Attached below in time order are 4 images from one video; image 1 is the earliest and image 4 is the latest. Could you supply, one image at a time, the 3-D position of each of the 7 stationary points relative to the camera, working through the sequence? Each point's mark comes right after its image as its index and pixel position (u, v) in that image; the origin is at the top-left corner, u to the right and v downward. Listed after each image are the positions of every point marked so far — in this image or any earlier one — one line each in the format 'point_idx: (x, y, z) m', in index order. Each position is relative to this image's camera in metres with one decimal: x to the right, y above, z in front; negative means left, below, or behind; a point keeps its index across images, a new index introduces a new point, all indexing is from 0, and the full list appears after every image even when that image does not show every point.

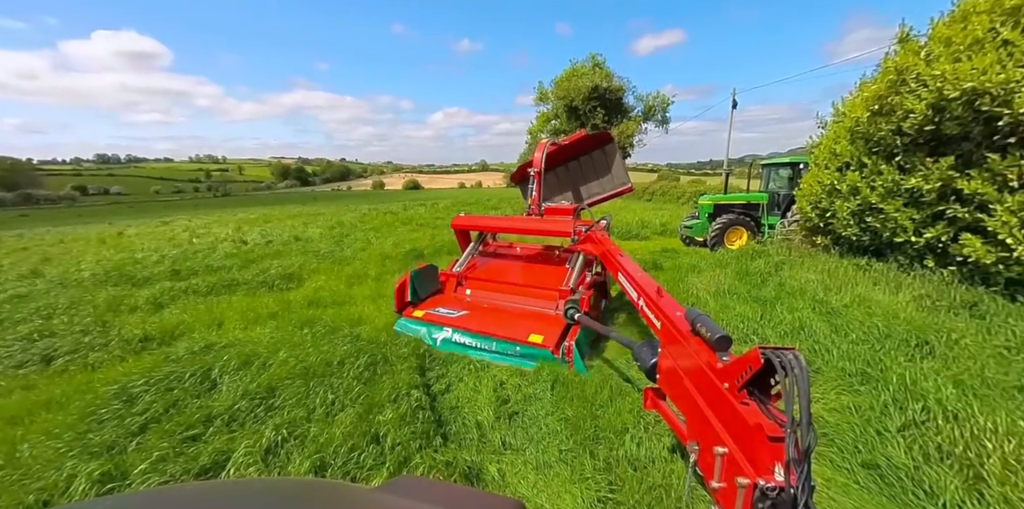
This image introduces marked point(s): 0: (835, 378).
0: (+2.7, -1.0, +3.0) m
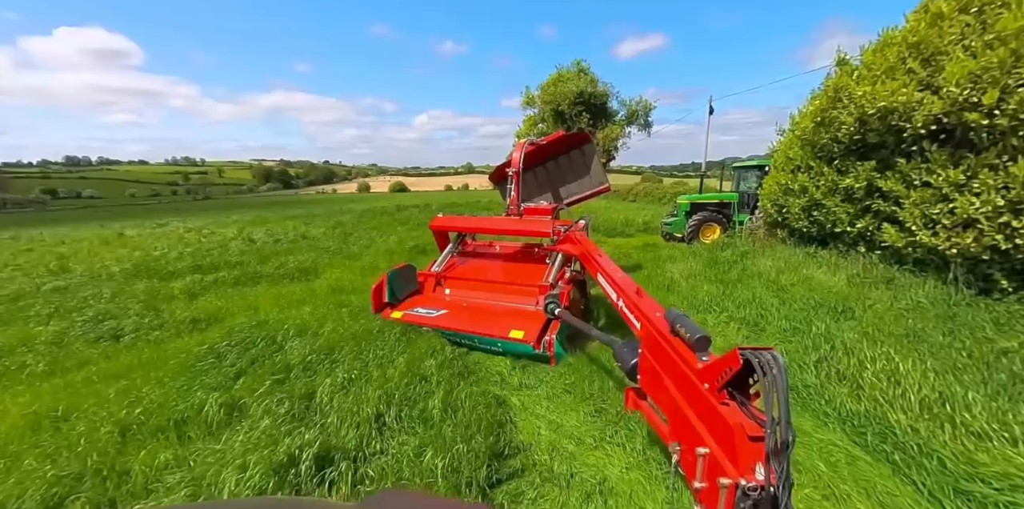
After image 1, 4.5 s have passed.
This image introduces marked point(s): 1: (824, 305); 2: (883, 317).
0: (+2.8, -0.8, +3.8) m
1: (+3.6, -0.6, +4.2) m
2: (+3.9, -0.6, +3.7) m
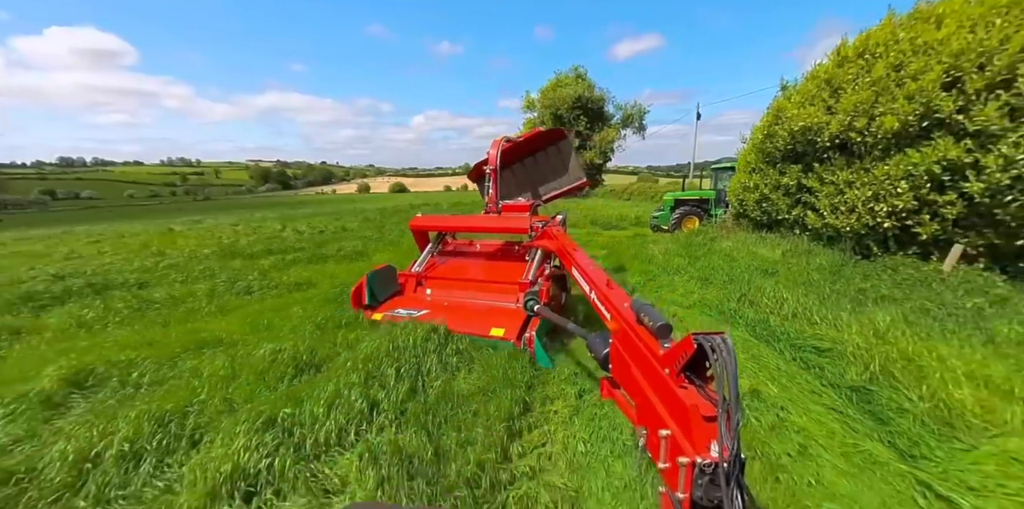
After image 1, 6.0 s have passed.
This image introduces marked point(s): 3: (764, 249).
0: (+3.2, -0.5, +5.5) m
1: (+4.0, -0.2, +5.9) m
2: (+4.2, -0.3, +5.4) m
3: (+4.8, +0.1, +6.8) m
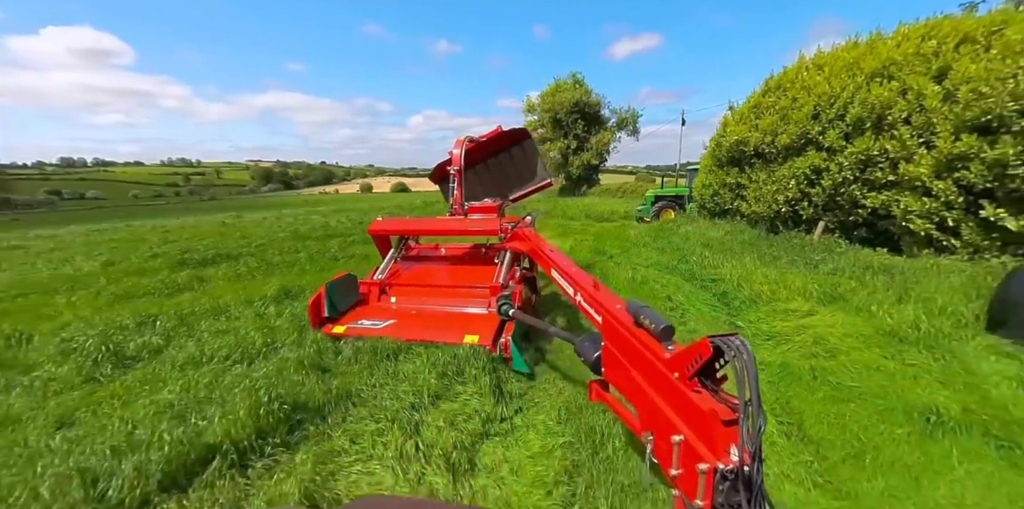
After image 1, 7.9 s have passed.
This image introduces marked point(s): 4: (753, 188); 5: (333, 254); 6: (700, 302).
0: (+3.5, 0.0, +7.8) m
1: (+4.3, +0.3, +8.2) m
2: (+4.5, +0.2, +7.7) m
3: (+5.0, +0.6, +9.1) m
4: (+5.6, +1.6, +8.4) m
5: (-4.3, 0.0, +8.5) m
6: (+2.6, -0.7, +5.0) m
